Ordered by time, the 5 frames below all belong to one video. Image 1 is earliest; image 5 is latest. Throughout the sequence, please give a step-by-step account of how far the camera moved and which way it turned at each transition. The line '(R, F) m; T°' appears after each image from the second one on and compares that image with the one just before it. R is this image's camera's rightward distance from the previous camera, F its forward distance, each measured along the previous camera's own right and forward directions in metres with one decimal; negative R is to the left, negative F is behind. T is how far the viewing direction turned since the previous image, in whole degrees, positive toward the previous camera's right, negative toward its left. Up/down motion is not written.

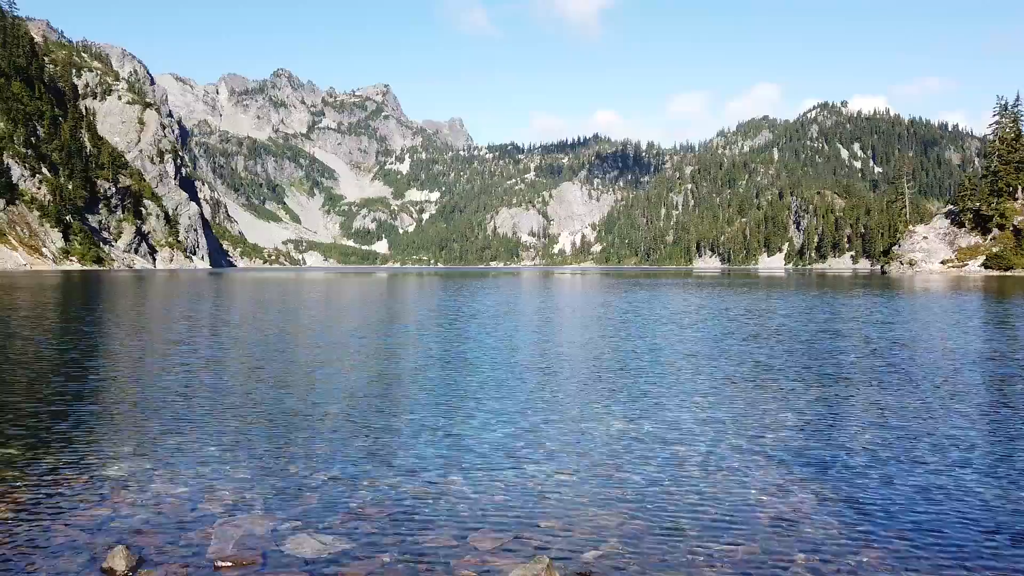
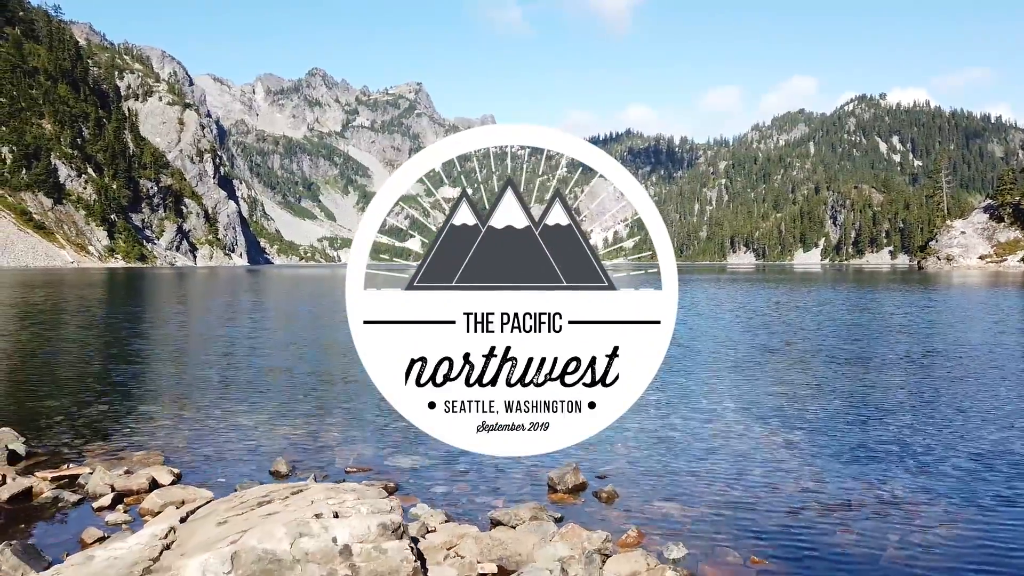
(-0.1, -3.1) m; -3°
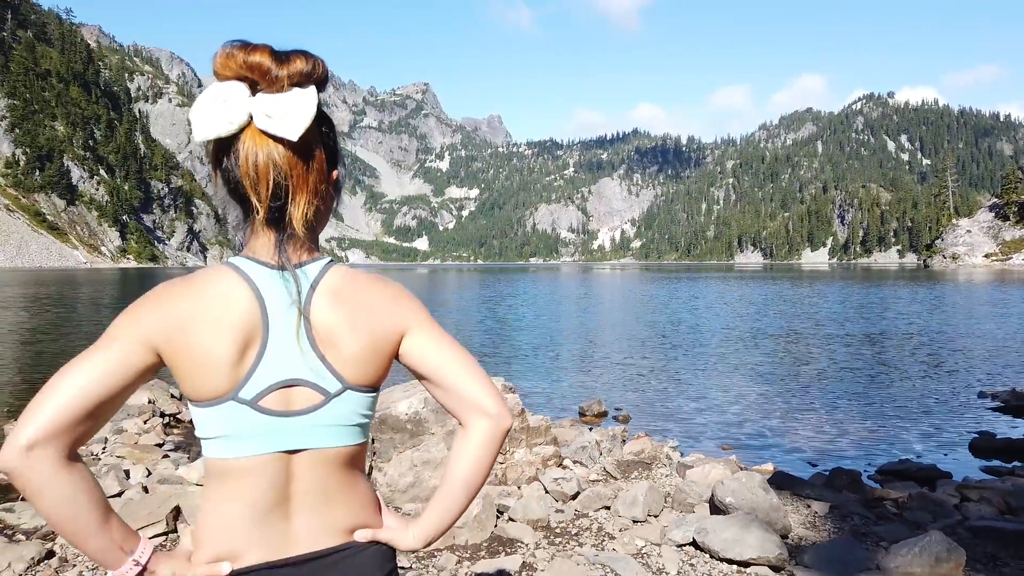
(-0.7, -3.5) m; -1°
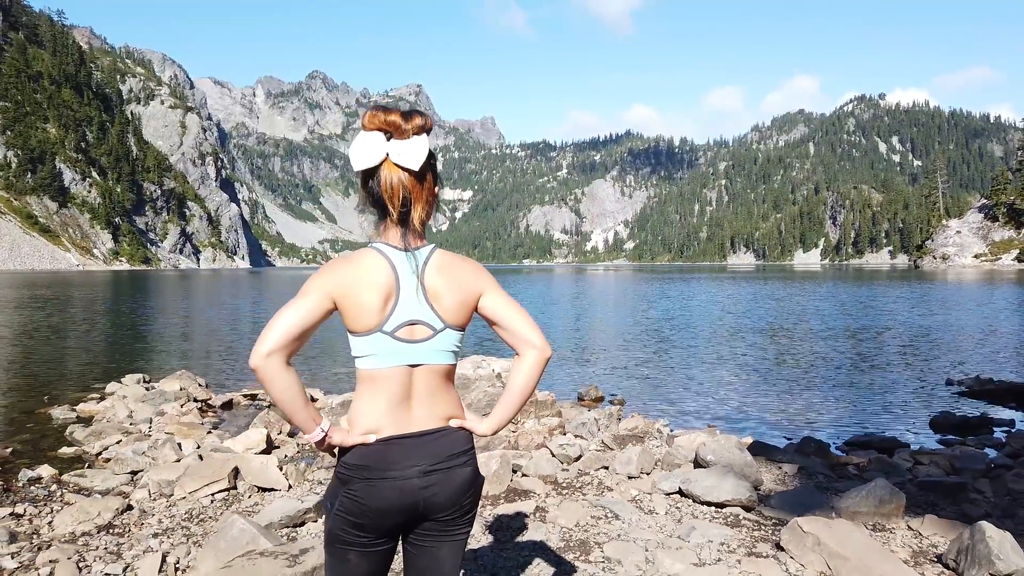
(-0.2, -1.2) m; +1°
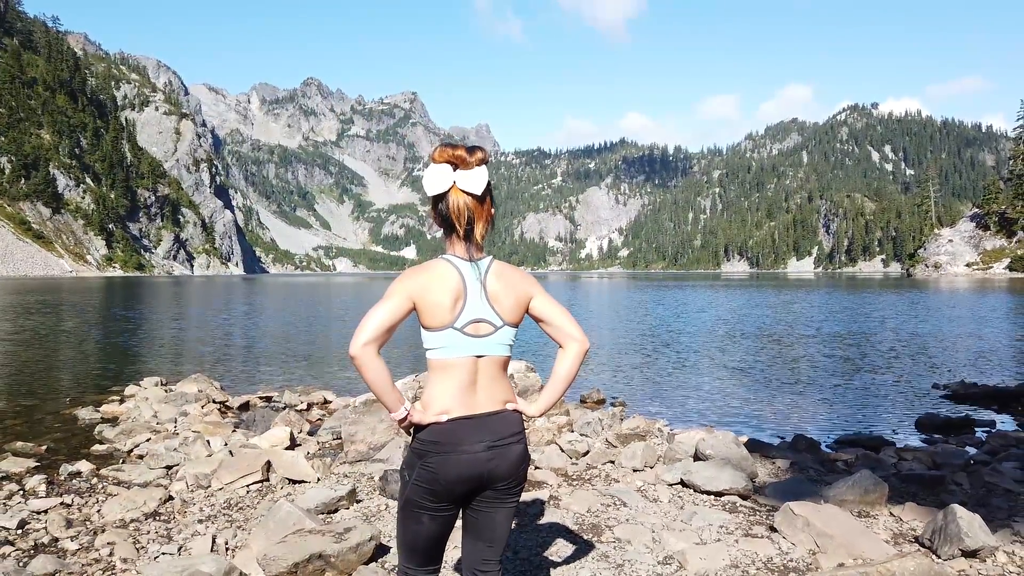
(-0.3, -0.7) m; 0°
